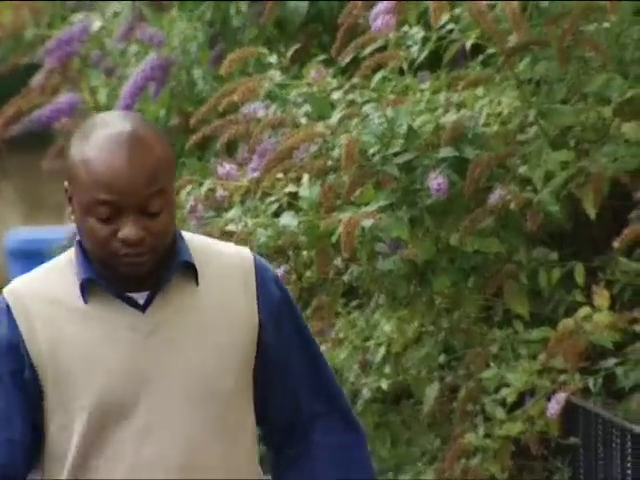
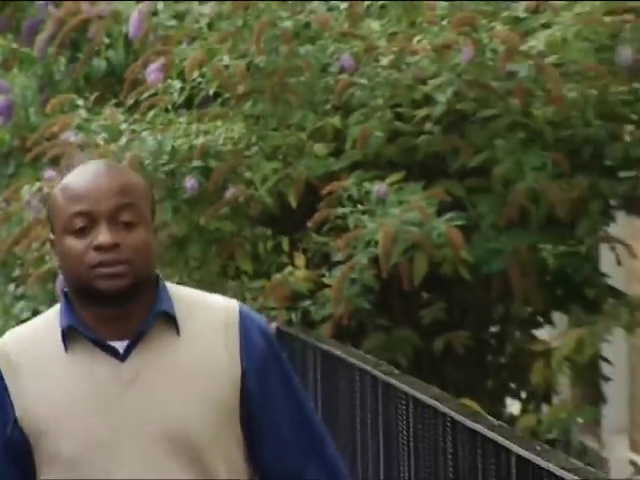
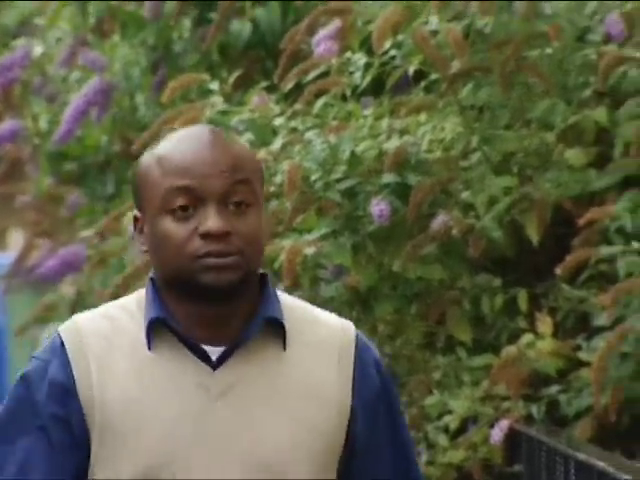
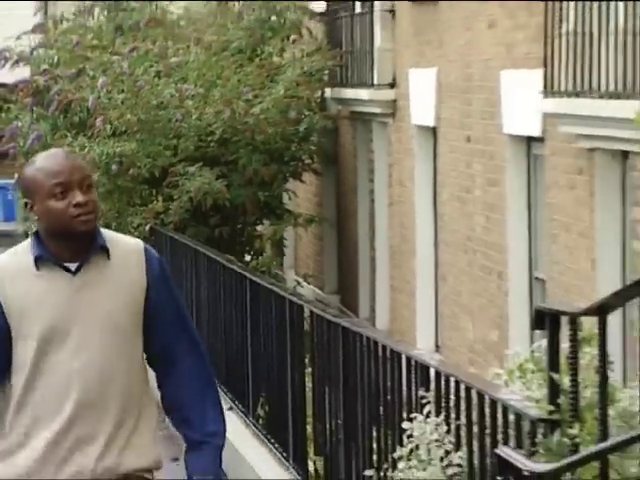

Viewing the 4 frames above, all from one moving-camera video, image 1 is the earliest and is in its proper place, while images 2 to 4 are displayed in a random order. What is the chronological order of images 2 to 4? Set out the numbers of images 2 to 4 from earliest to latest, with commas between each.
3, 2, 4
